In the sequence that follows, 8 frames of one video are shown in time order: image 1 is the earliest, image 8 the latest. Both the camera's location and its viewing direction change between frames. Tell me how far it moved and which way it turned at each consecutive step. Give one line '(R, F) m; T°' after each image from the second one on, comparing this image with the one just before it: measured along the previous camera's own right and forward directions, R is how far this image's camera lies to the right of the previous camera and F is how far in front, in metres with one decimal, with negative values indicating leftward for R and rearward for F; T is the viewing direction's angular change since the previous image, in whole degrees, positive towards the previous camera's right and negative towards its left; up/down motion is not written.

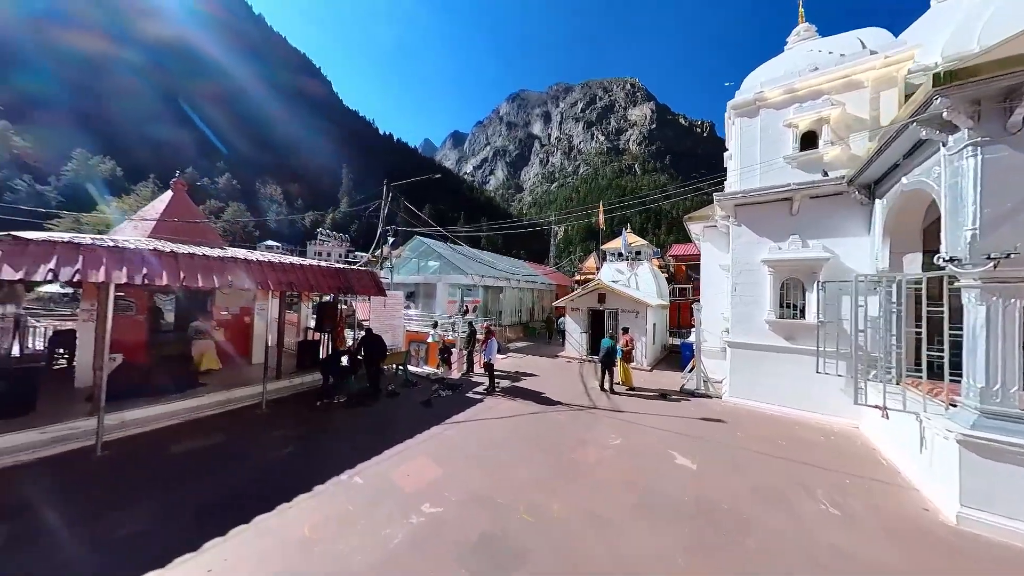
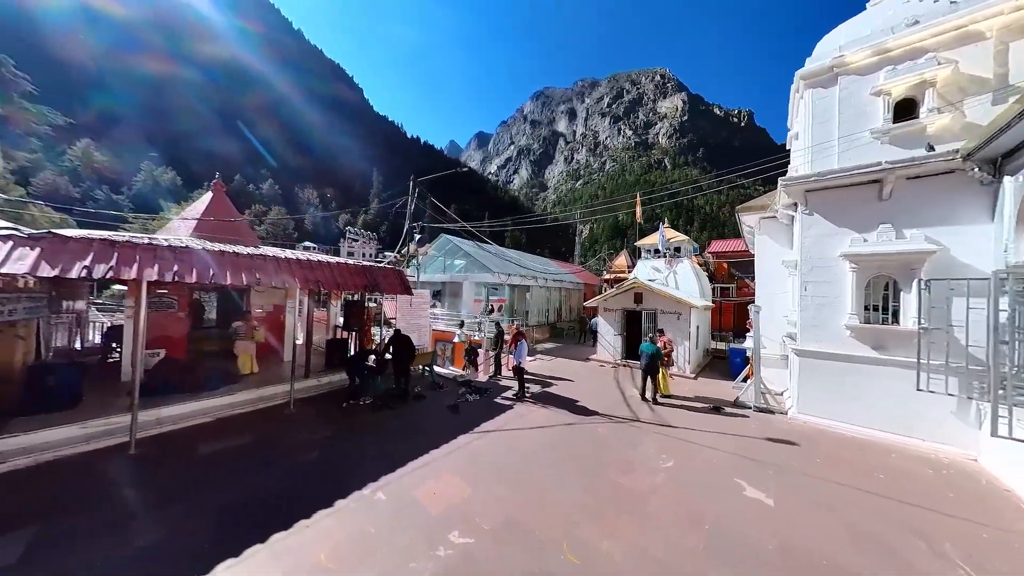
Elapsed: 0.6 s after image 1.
(-0.3, +0.7) m; -5°
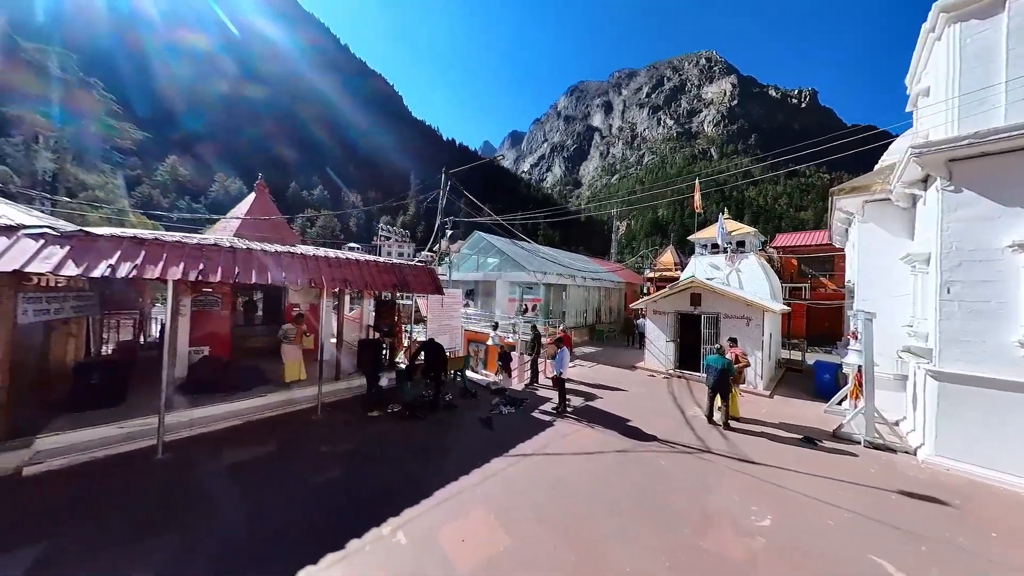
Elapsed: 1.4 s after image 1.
(-0.2, +1.0) m; -7°
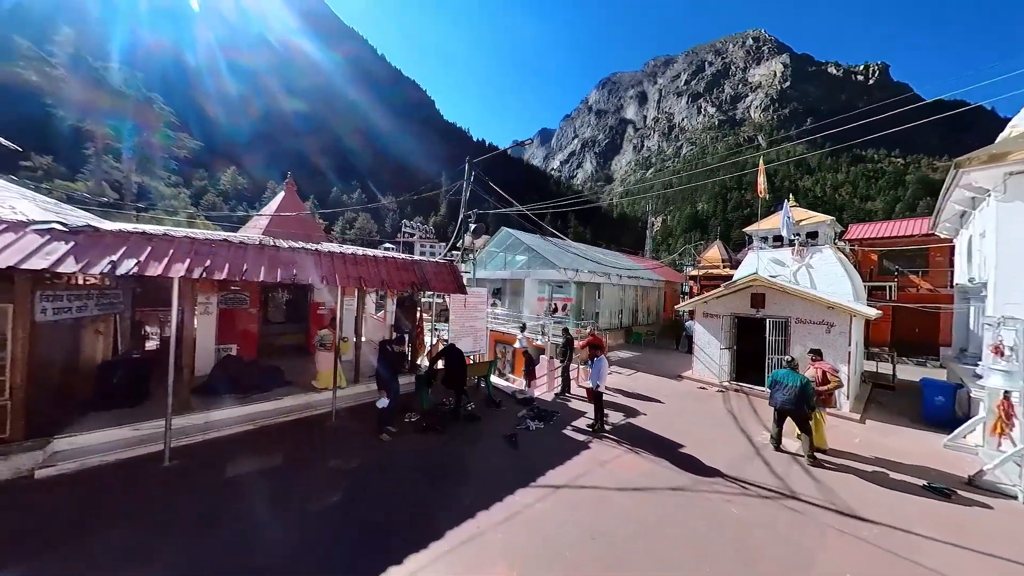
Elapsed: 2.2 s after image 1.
(0.0, +1.0) m; -6°
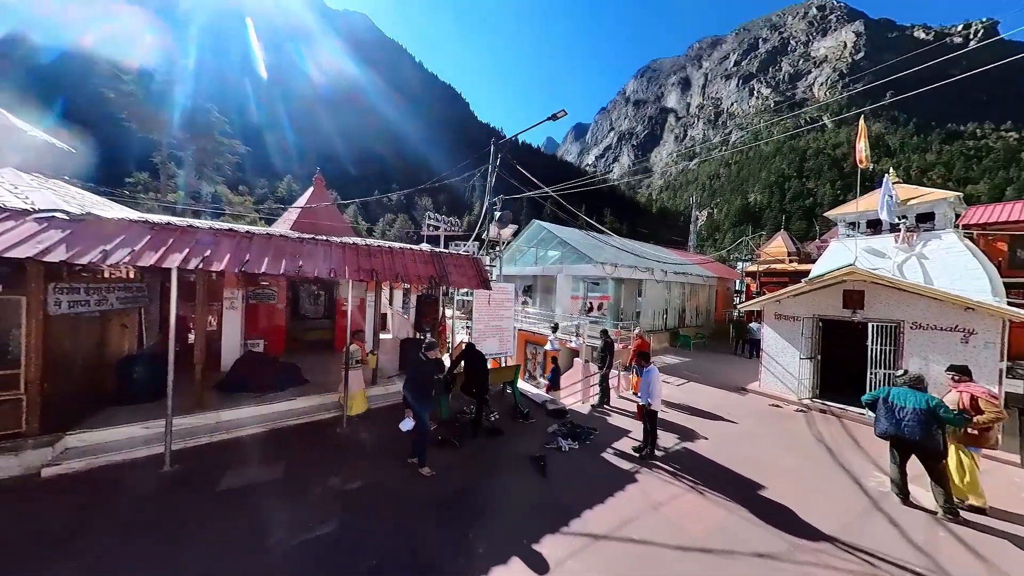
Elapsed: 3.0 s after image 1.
(+0.1, +1.1) m; -7°
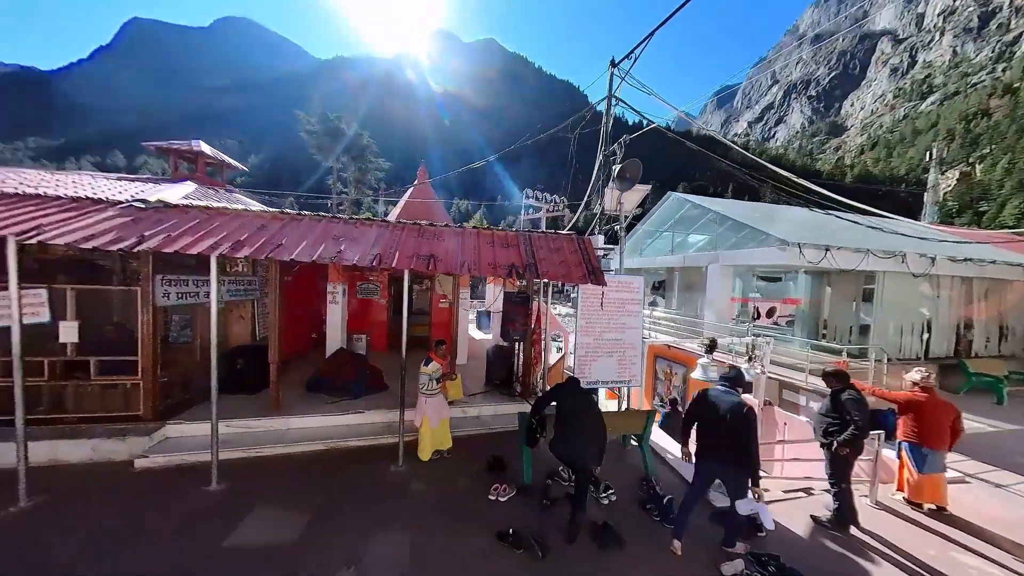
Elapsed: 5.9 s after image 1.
(-0.1, +2.7) m; -23°
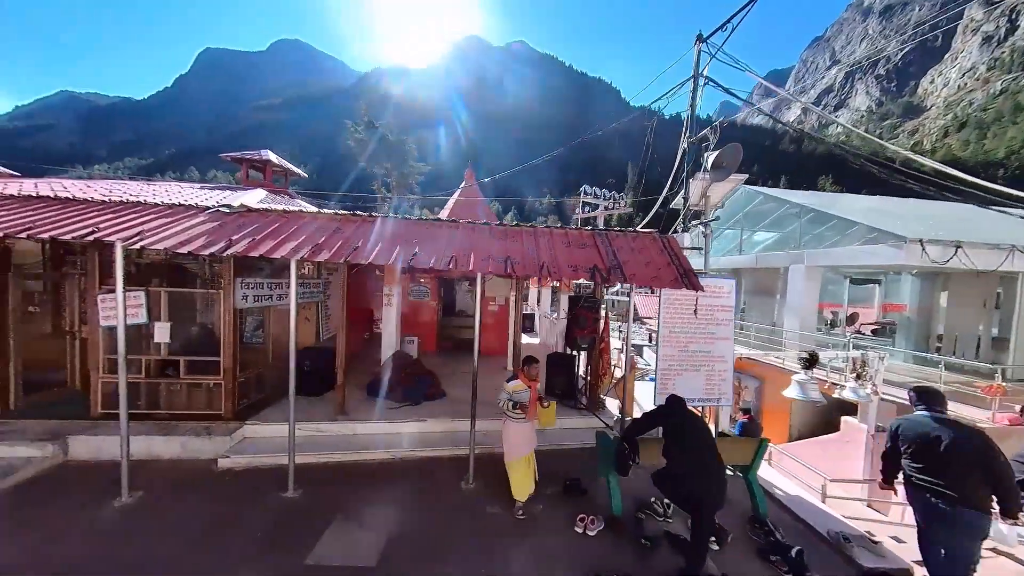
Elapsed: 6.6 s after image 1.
(-0.8, +0.4) m; -6°
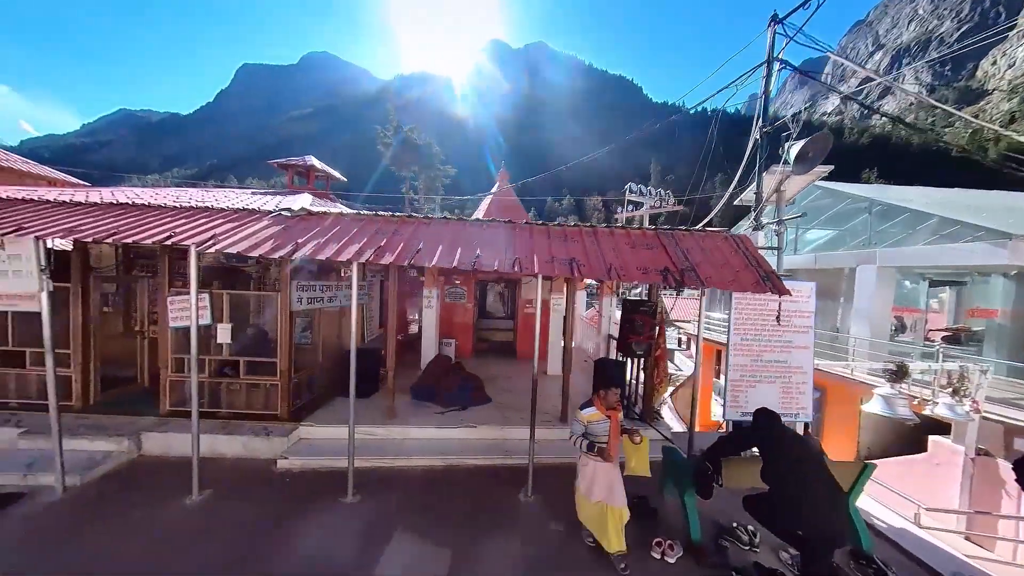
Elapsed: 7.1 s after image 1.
(-0.6, +0.2) m; -4°
